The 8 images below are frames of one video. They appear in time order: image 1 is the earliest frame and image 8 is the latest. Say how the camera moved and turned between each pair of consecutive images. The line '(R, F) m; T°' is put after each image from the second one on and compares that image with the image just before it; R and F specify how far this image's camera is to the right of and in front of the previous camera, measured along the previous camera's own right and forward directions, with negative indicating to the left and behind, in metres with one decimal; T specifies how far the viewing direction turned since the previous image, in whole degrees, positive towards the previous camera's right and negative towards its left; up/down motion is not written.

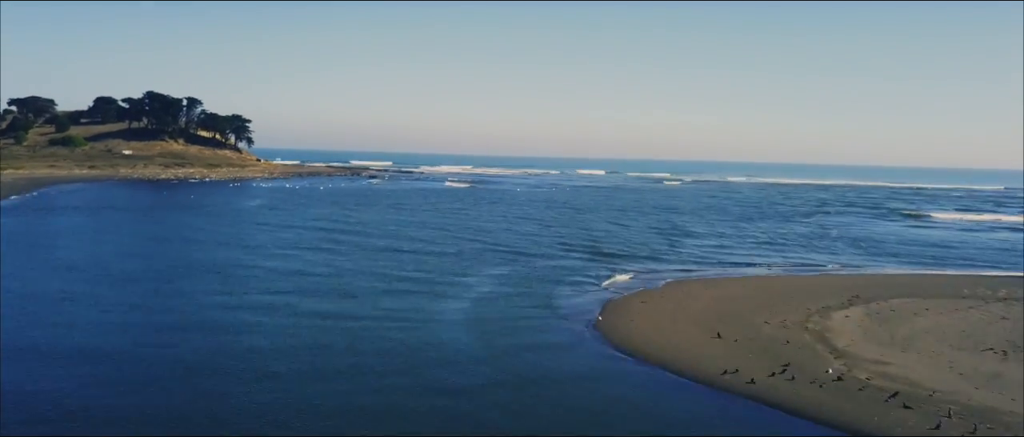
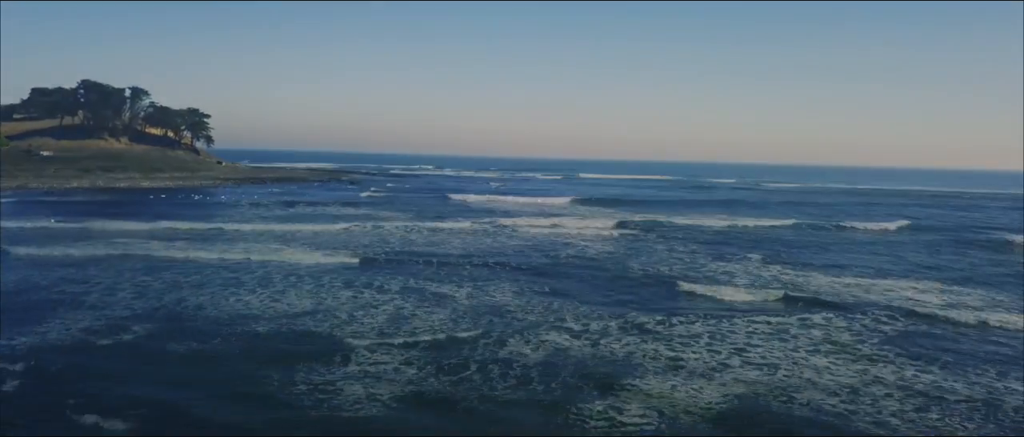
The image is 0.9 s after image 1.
(-0.1, +1.8) m; 0°
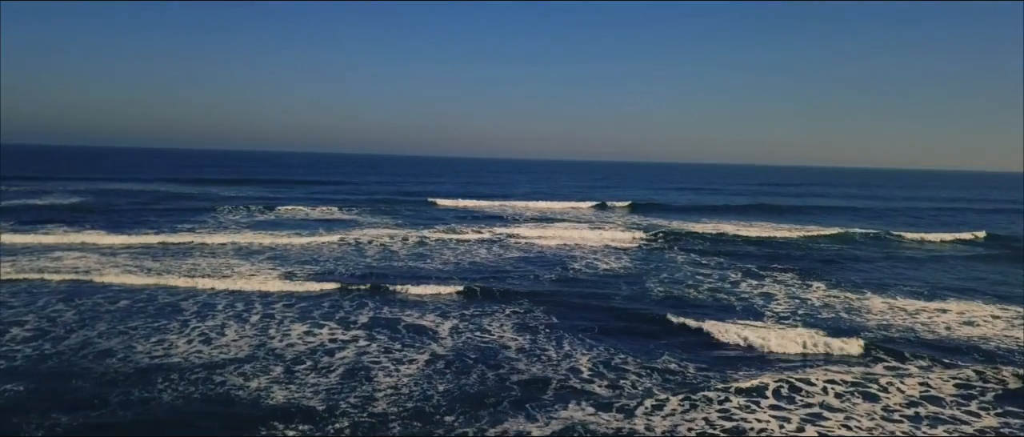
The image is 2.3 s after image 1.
(+0.1, +2.7) m; 0°
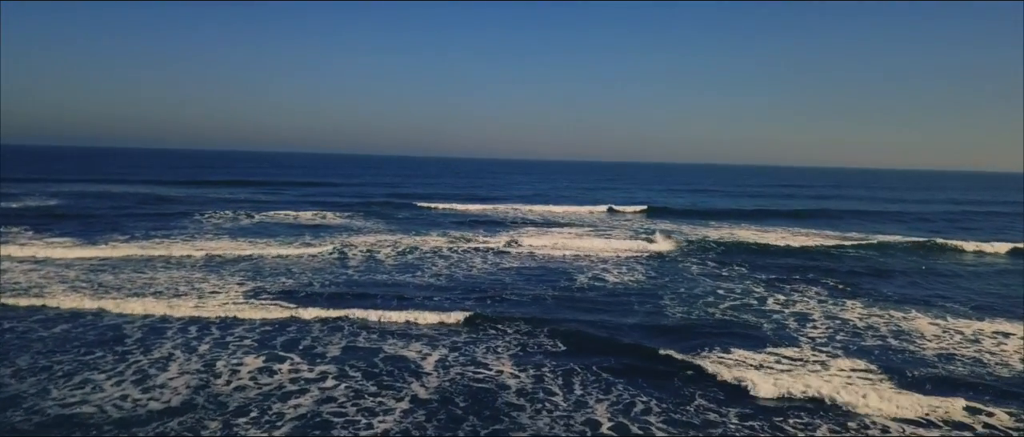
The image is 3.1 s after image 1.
(0.0, +1.7) m; 0°
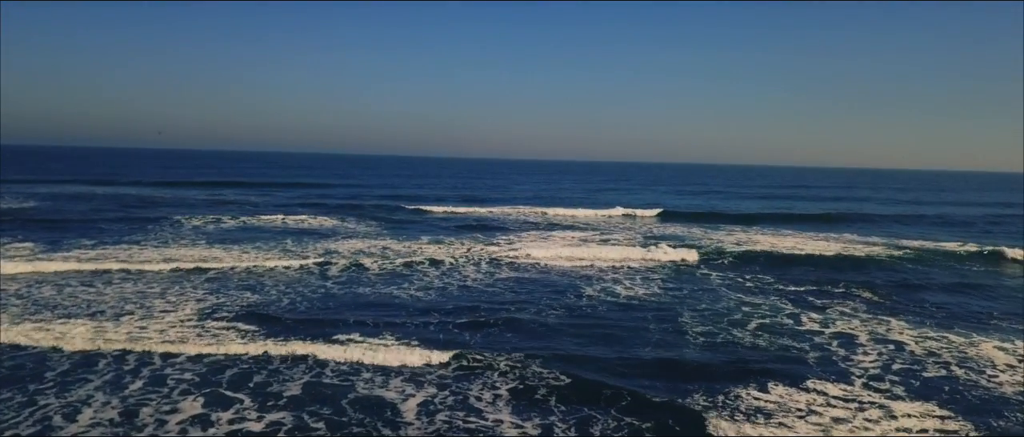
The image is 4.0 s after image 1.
(0.0, +1.7) m; 0°
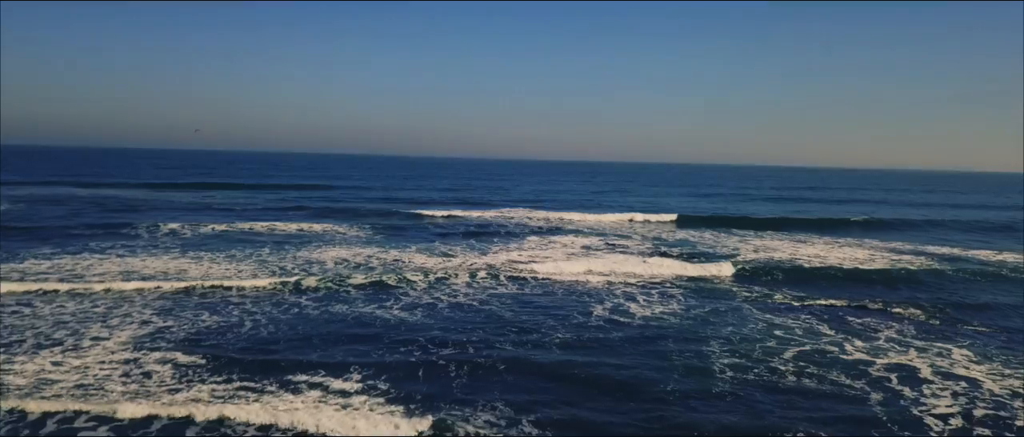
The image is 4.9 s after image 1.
(+0.1, +1.8) m; 0°
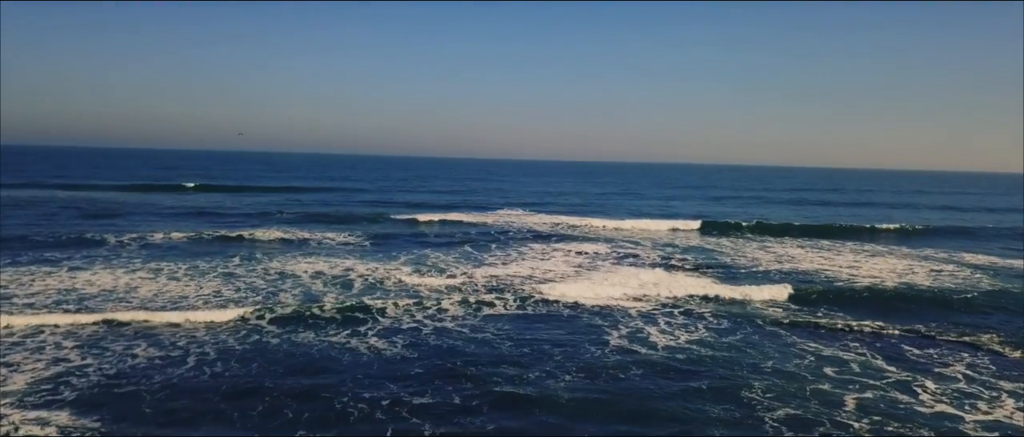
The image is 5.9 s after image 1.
(+0.1, +2.0) m; 0°
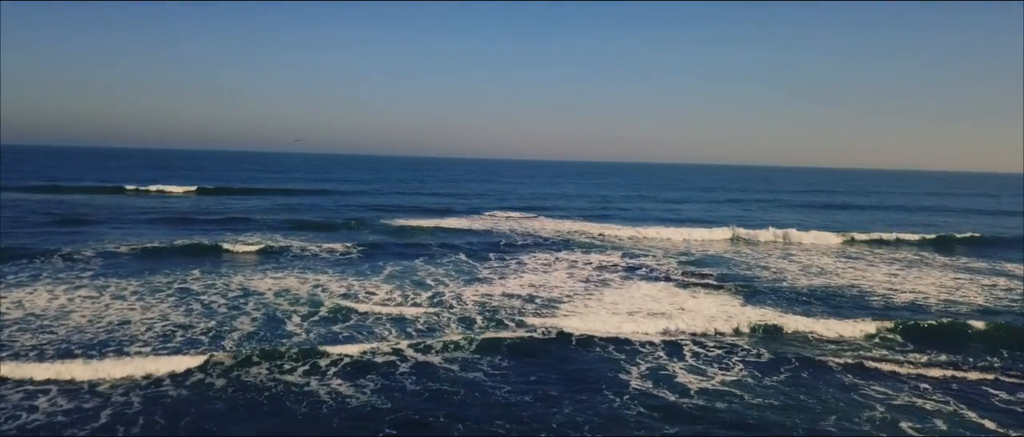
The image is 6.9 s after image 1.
(+0.1, +2.0) m; 0°
